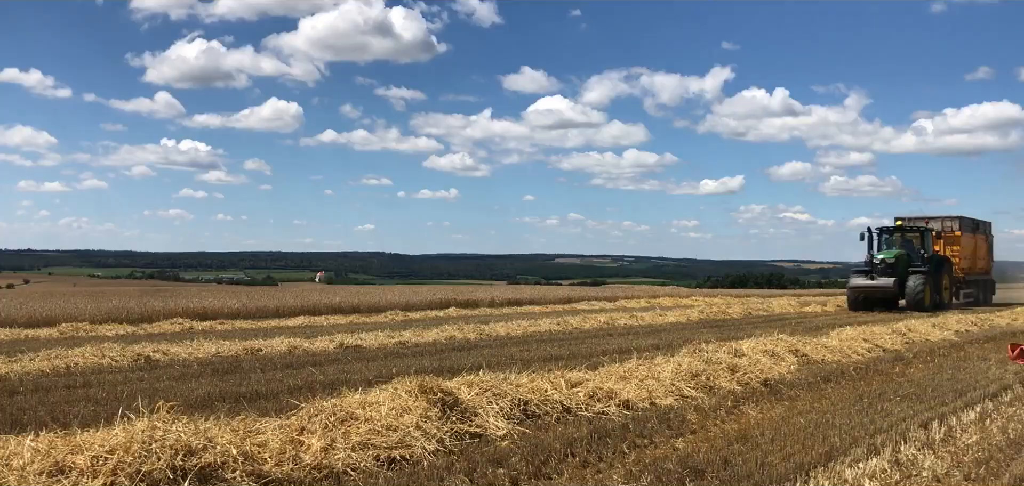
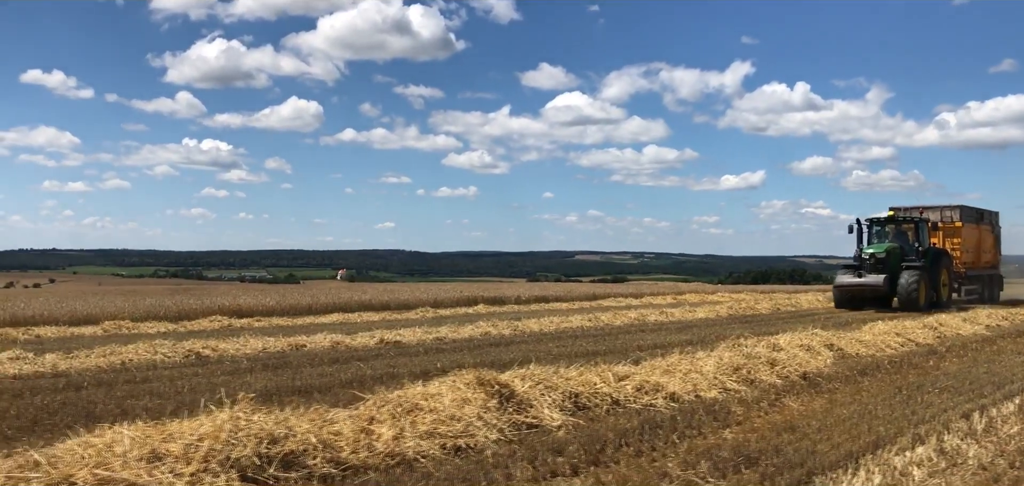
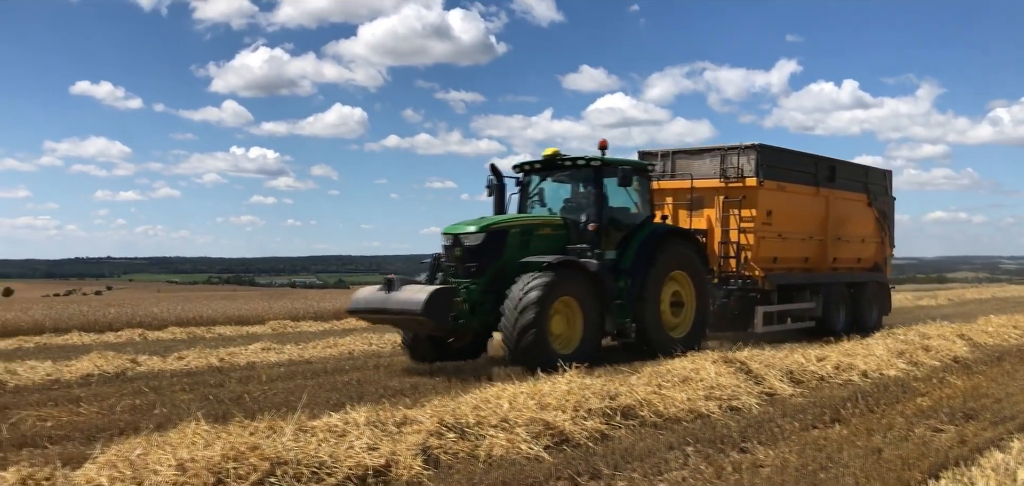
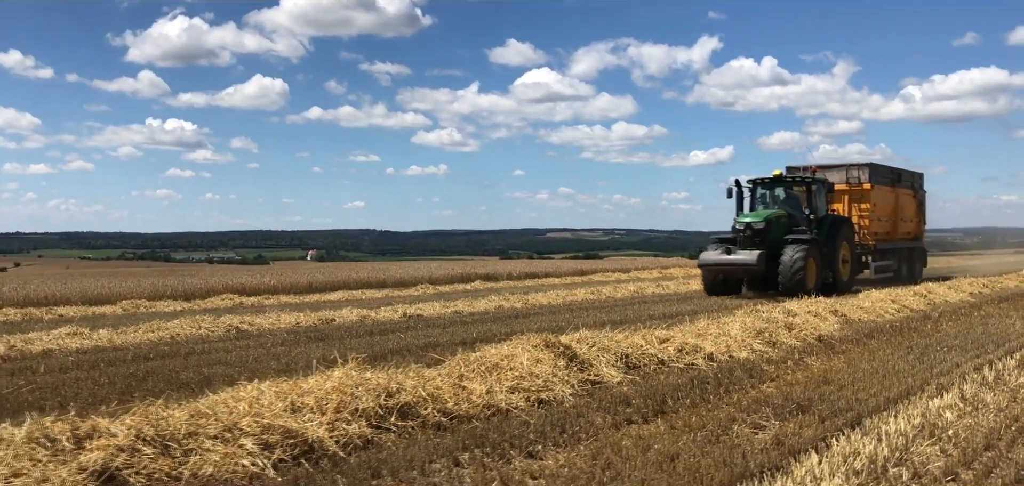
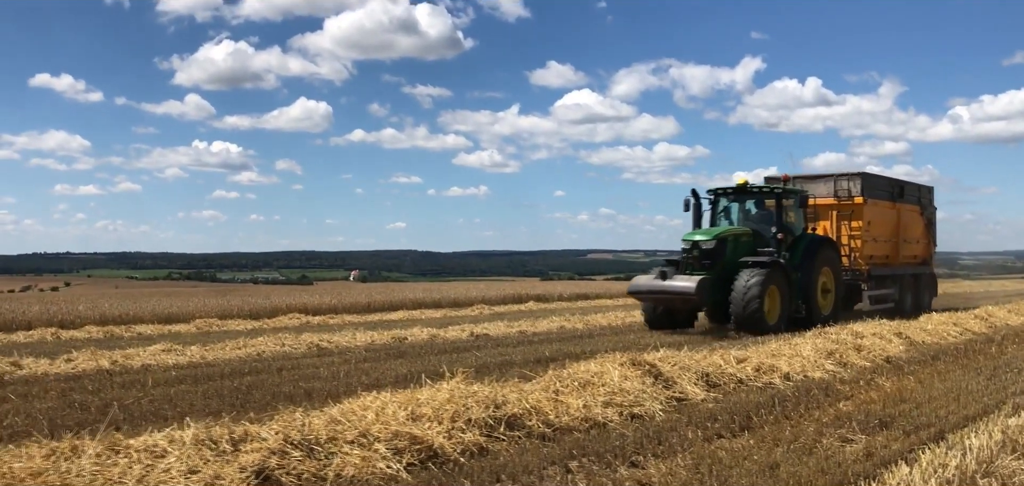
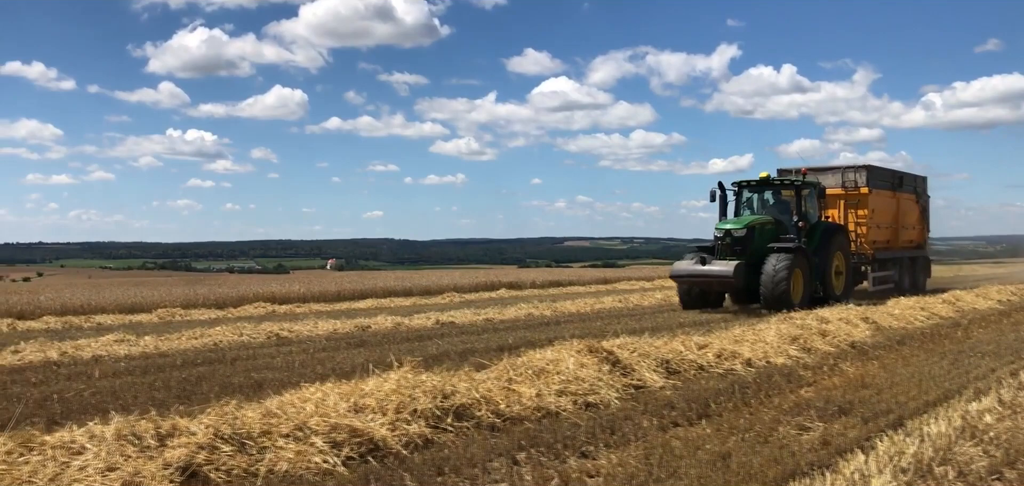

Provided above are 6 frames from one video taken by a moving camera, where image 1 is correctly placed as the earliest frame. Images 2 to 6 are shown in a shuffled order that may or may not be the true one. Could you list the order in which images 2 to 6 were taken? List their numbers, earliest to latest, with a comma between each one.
2, 4, 6, 5, 3
